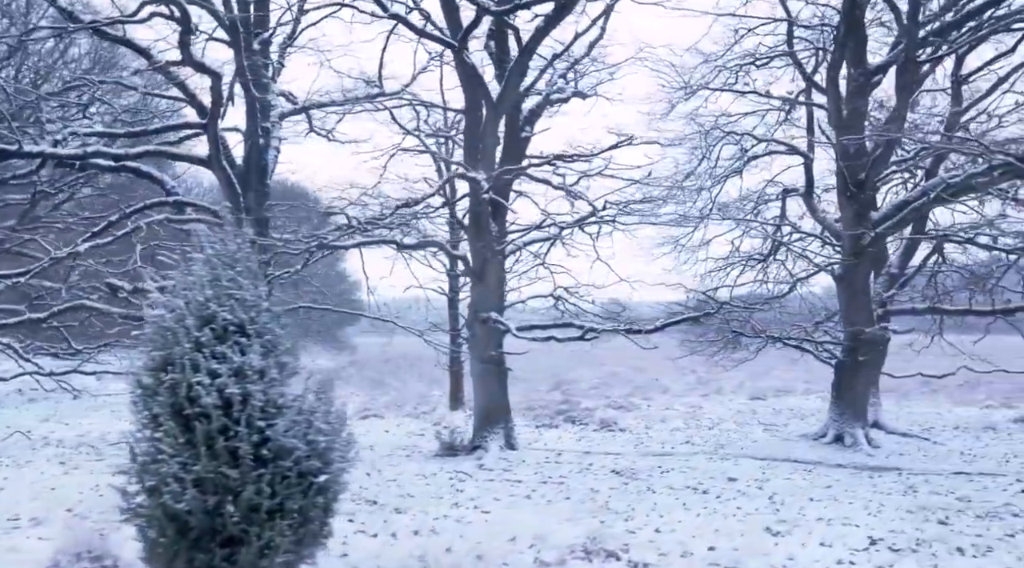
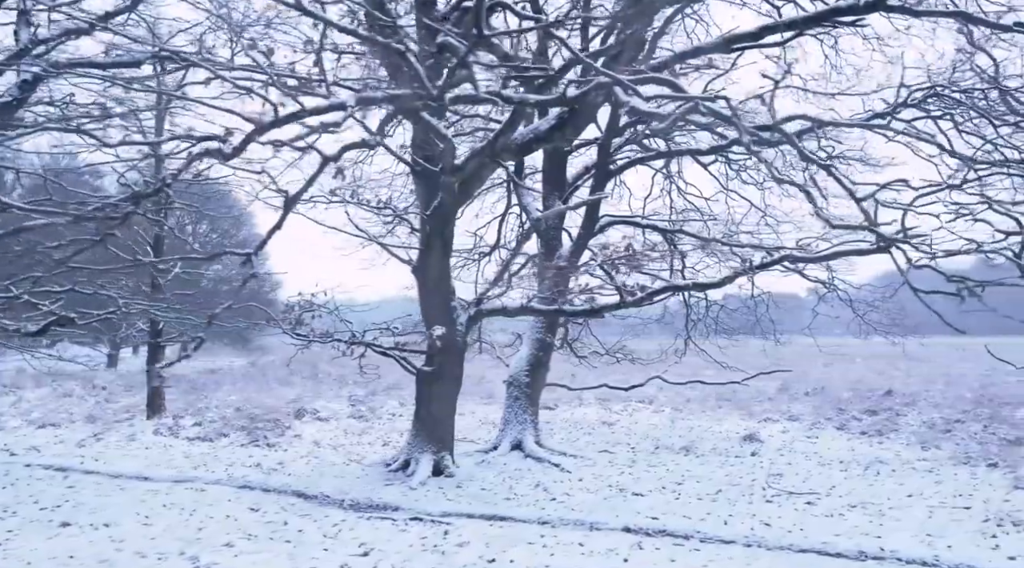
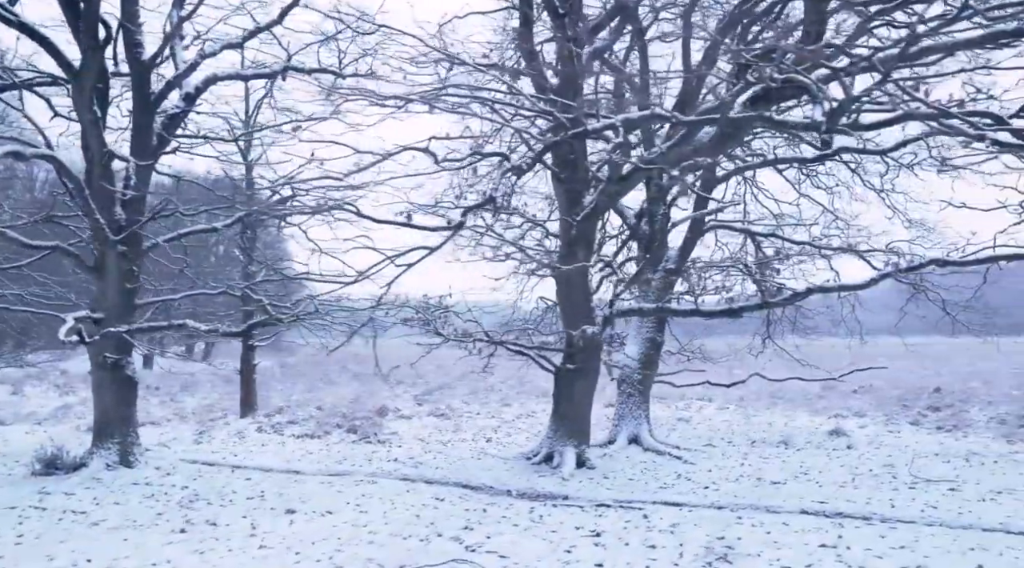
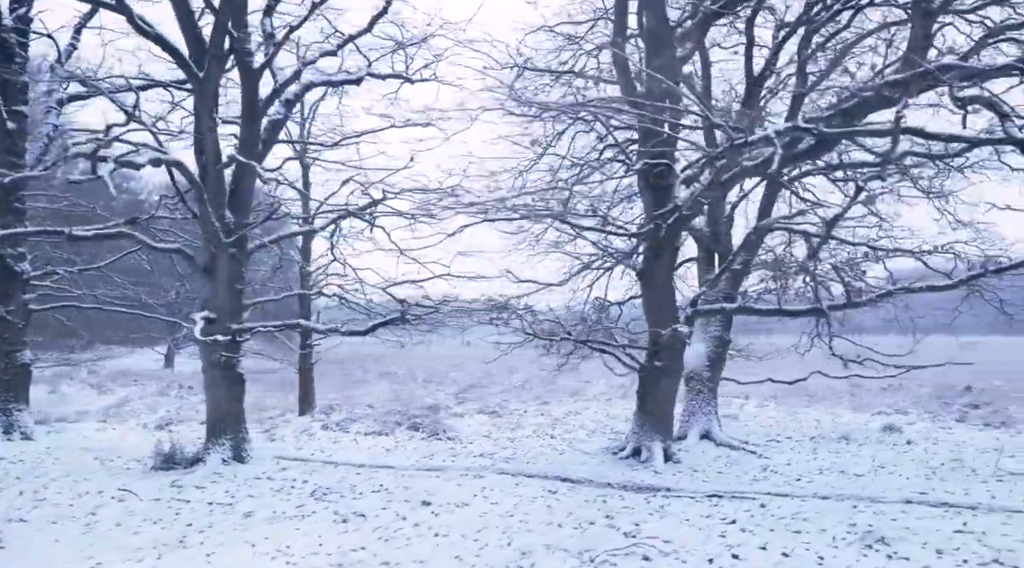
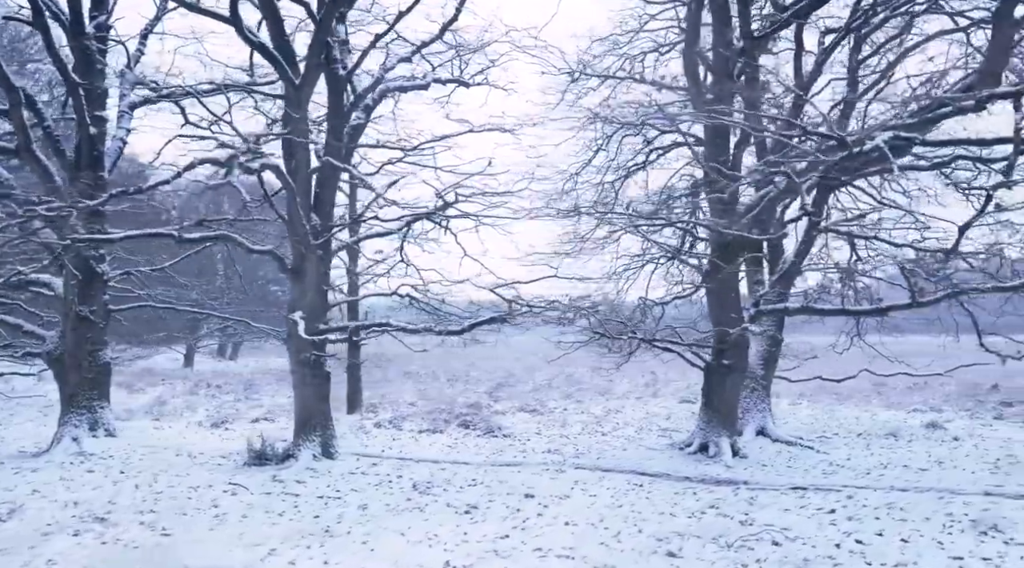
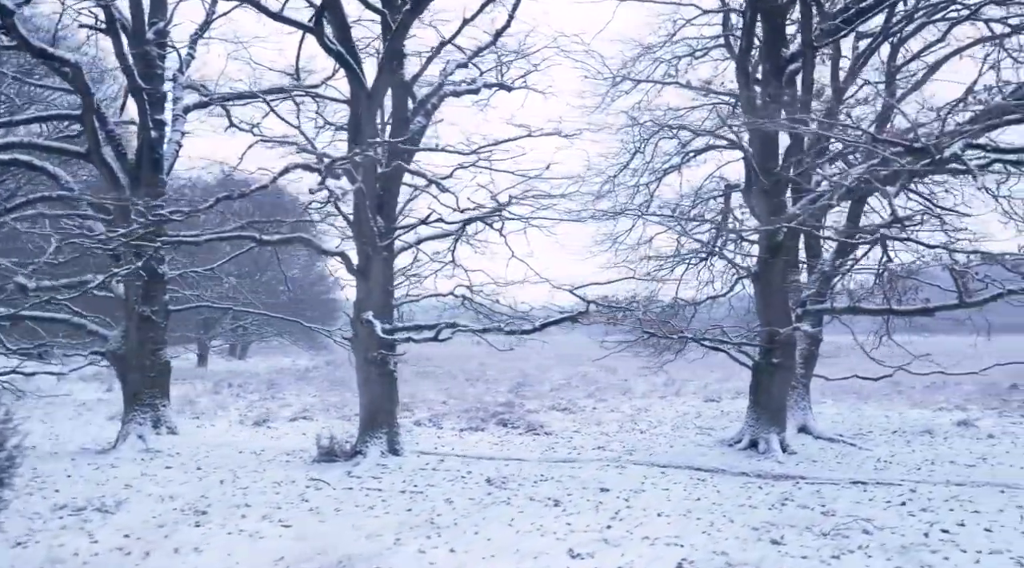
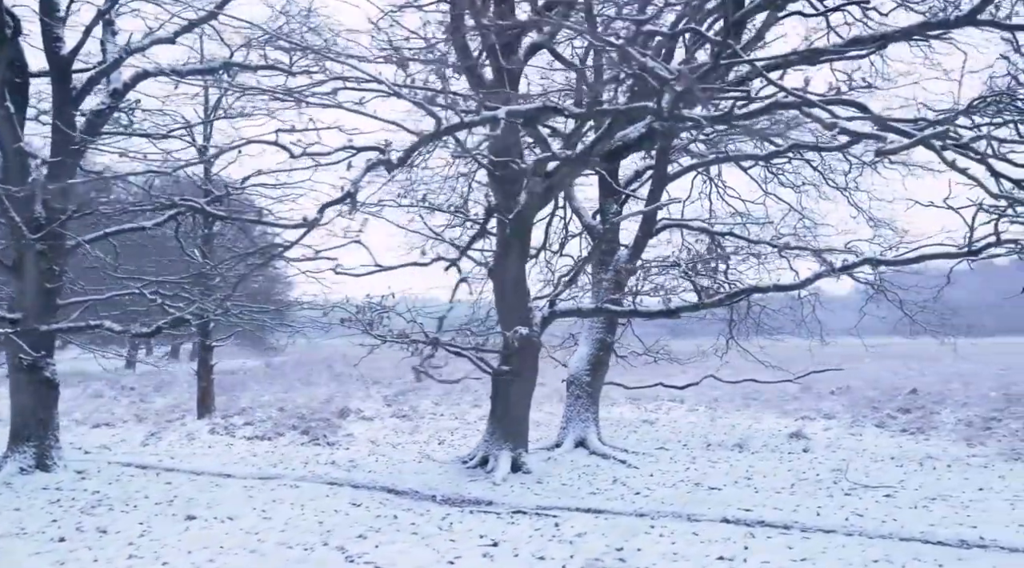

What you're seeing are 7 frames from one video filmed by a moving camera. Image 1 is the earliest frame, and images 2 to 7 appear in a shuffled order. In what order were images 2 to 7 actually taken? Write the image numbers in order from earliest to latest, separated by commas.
6, 5, 4, 3, 7, 2
